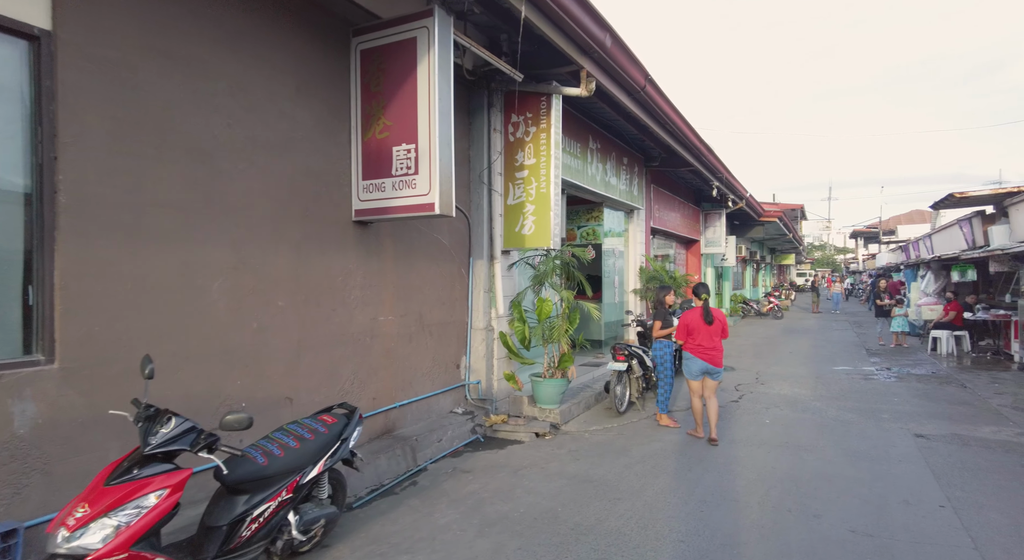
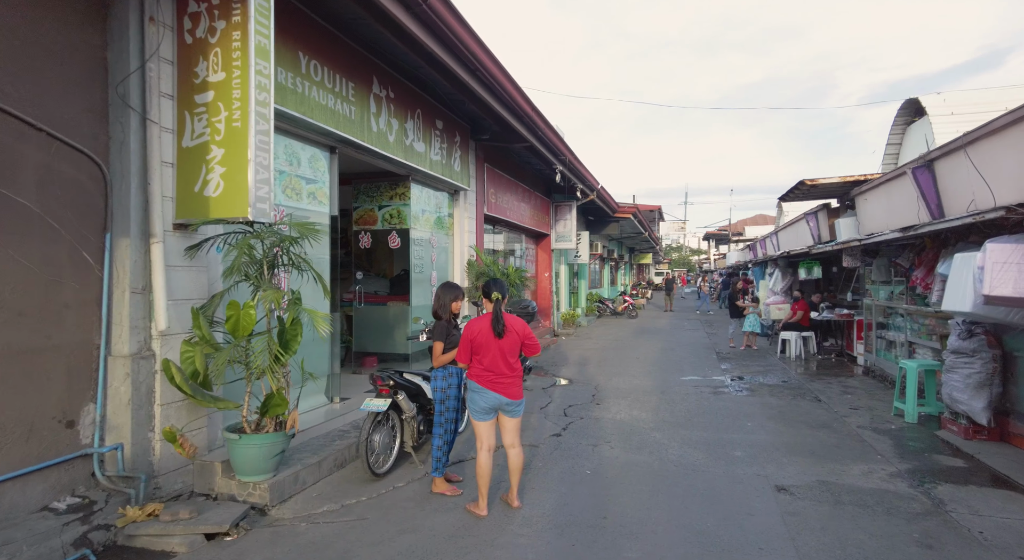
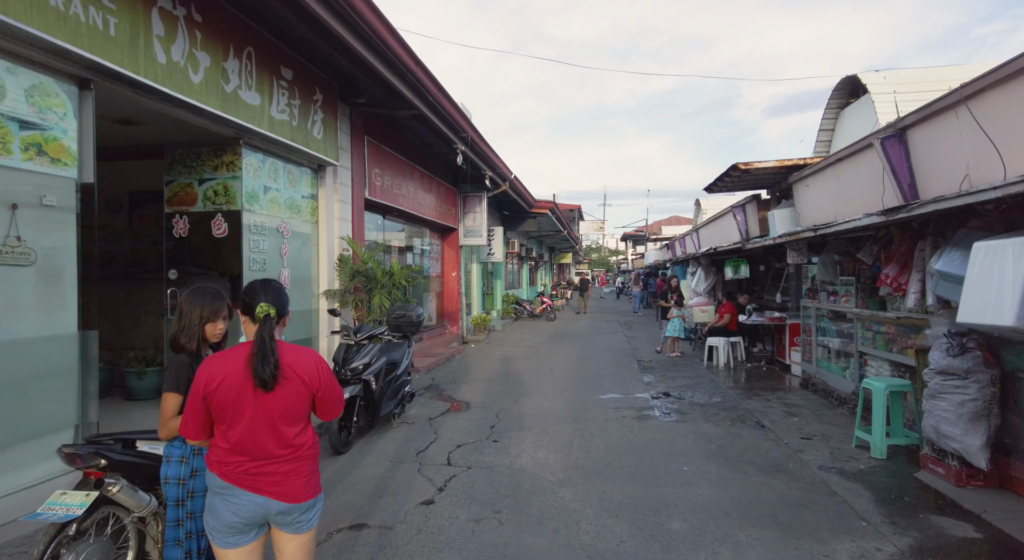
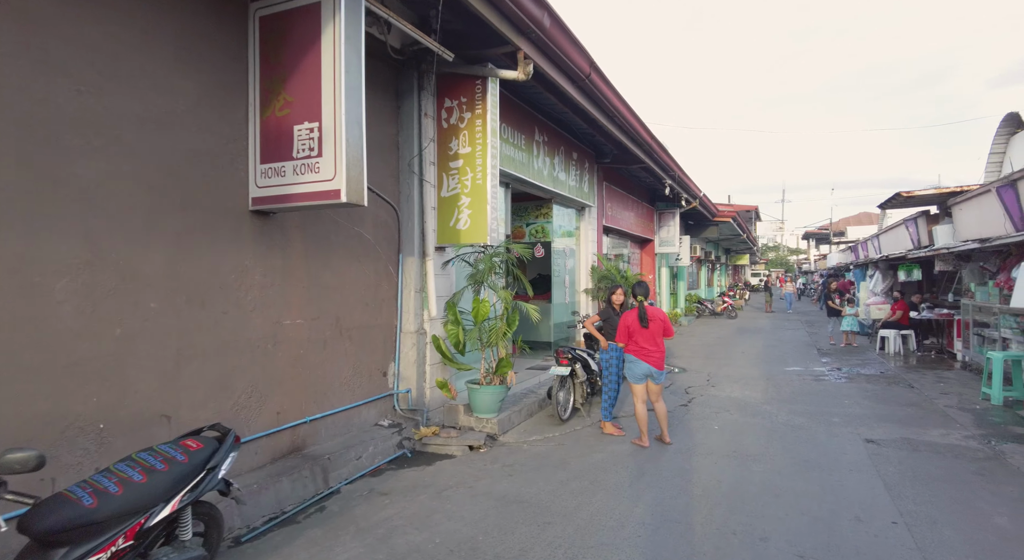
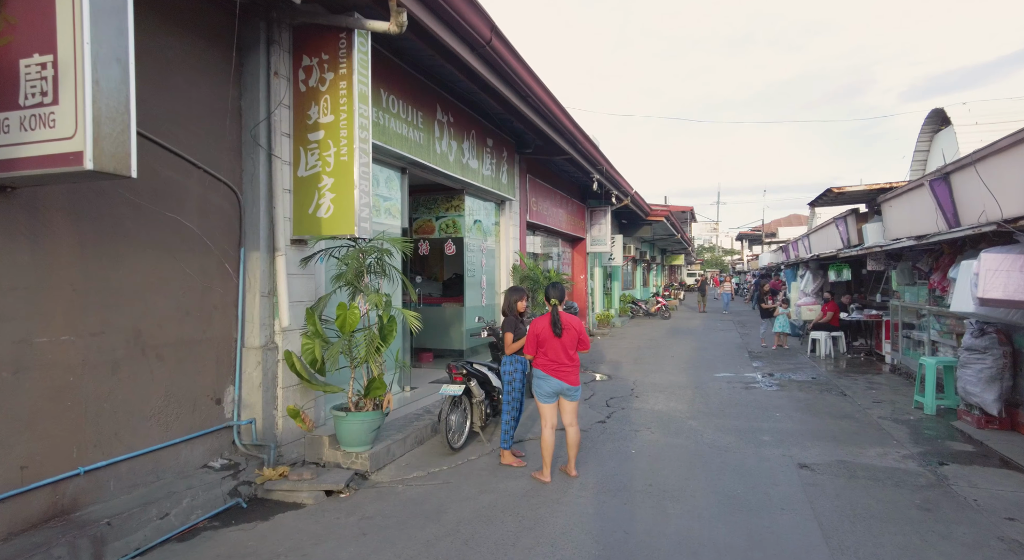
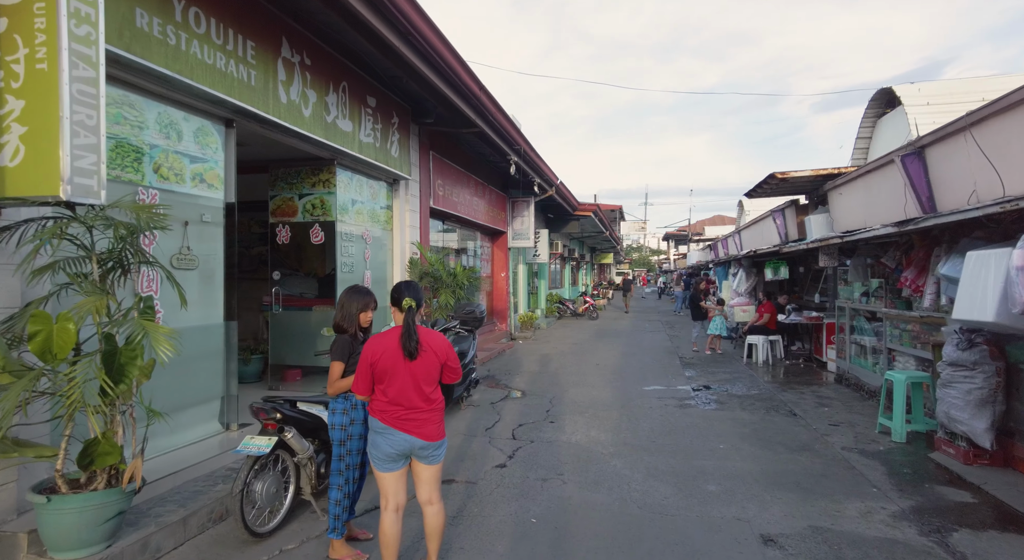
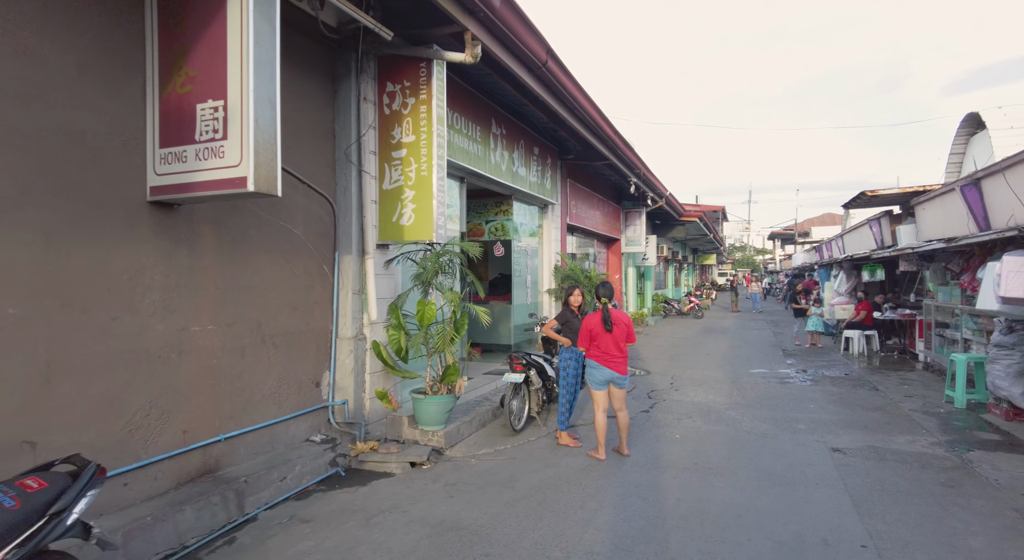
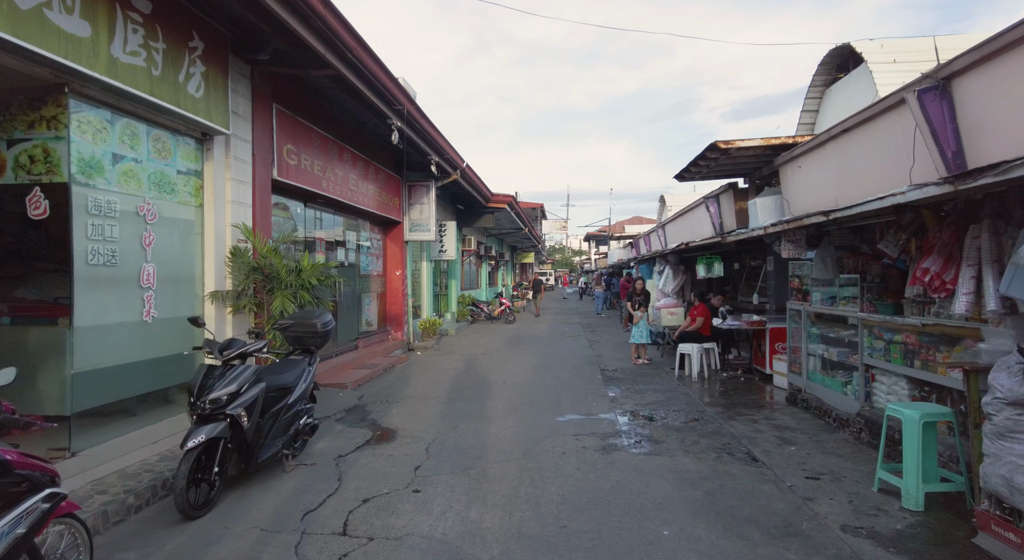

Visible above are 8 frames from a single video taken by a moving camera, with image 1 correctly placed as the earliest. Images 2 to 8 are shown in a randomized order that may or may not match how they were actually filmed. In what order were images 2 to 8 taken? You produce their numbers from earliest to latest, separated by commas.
4, 7, 5, 2, 6, 3, 8
